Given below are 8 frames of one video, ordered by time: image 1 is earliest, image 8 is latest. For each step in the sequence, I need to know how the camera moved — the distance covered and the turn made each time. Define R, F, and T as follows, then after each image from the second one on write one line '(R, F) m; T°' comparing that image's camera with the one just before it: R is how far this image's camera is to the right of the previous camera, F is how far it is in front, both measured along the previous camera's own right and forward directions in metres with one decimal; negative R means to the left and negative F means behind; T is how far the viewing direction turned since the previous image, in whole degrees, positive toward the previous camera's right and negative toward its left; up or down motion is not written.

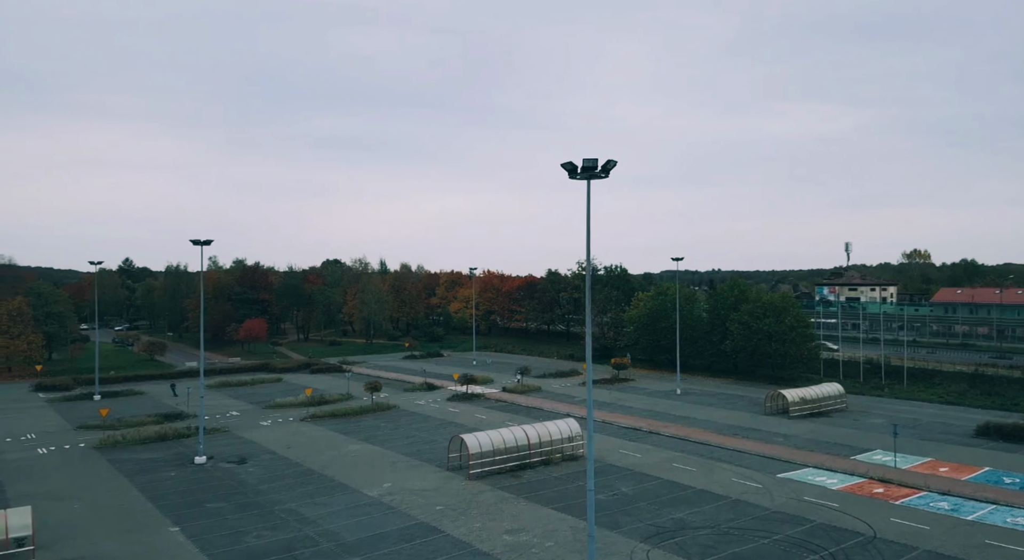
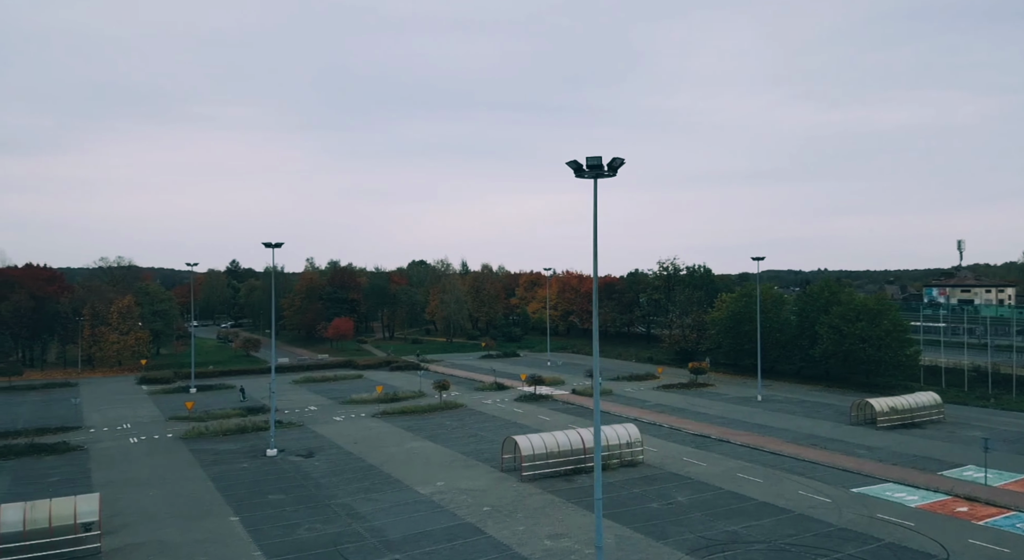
(+1.6, +0.3) m; -8°
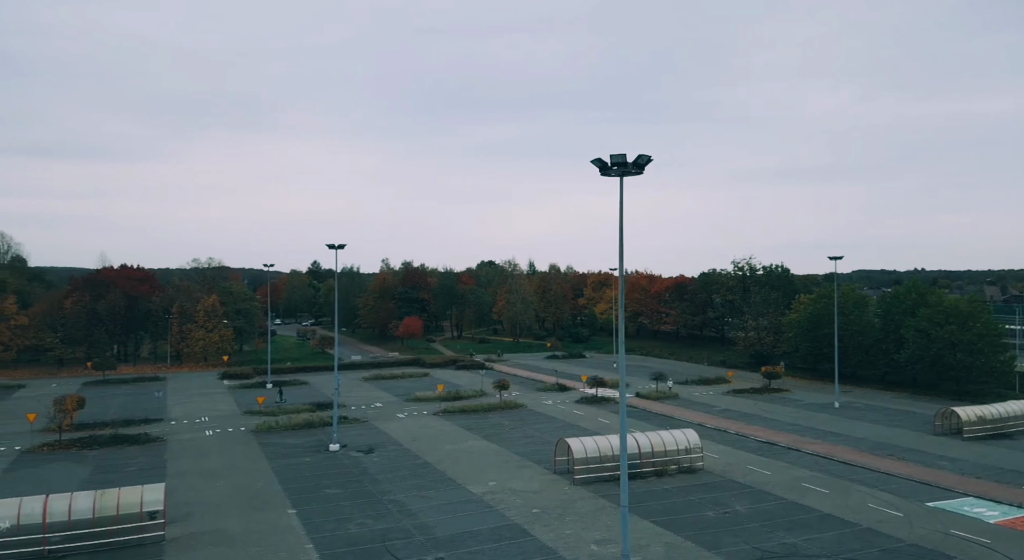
(+0.9, +0.2) m; -6°
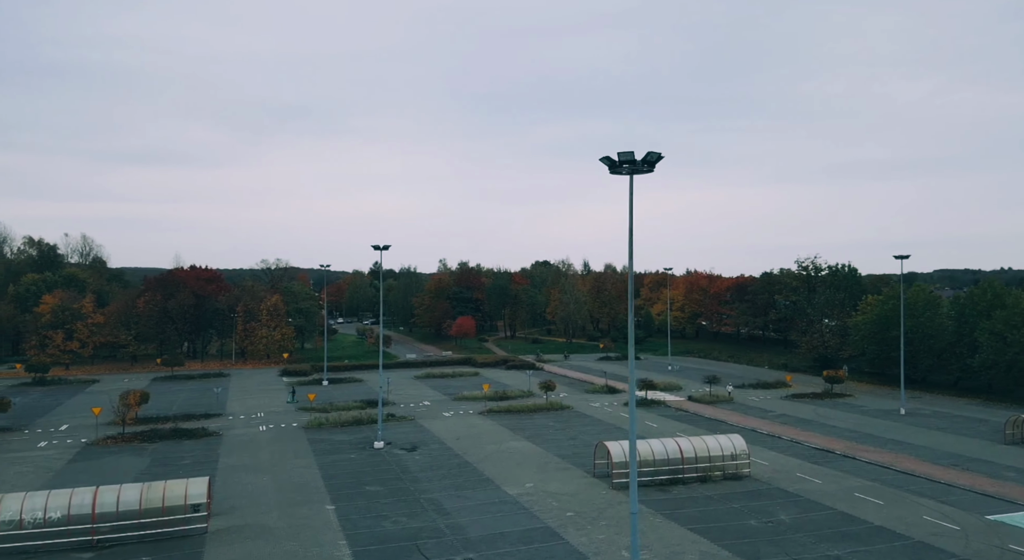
(+1.0, +0.2) m; -5°
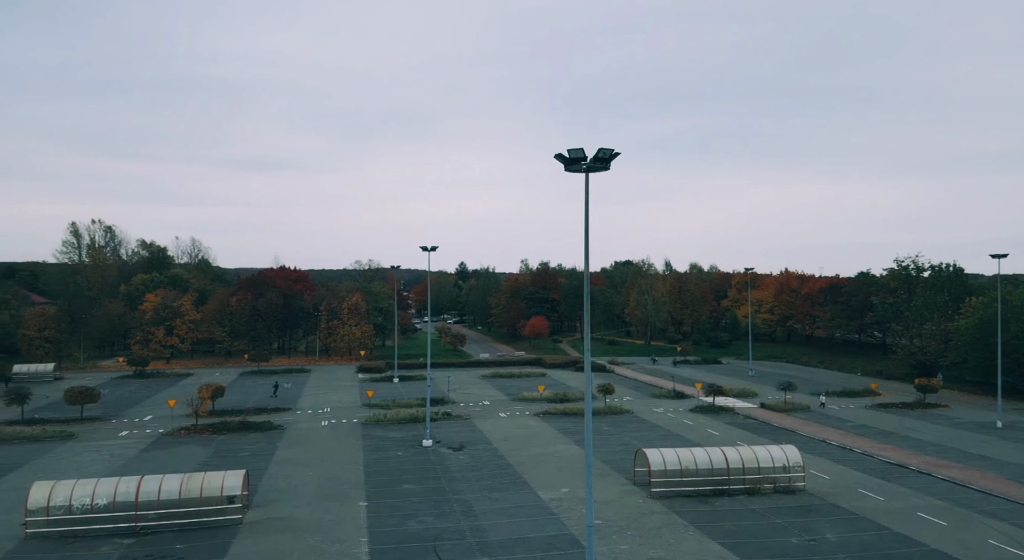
(+2.3, +0.5) m; -8°
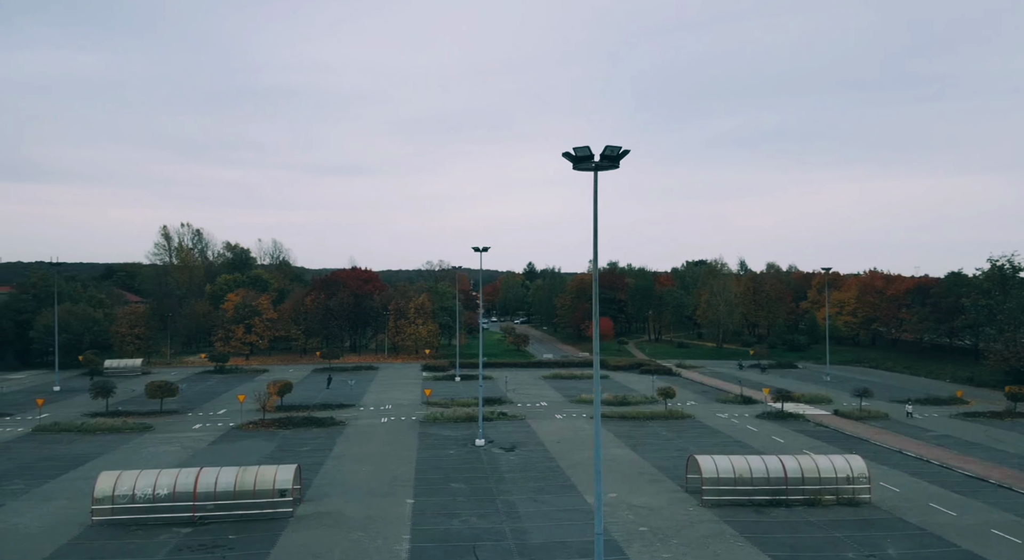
(+1.1, +0.2) m; -6°
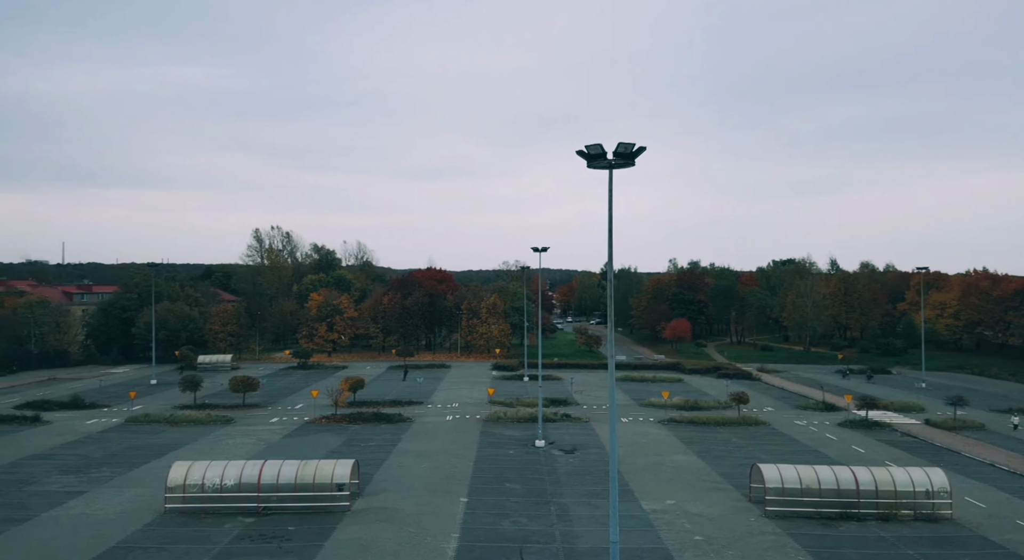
(+1.1, +0.2) m; -7°
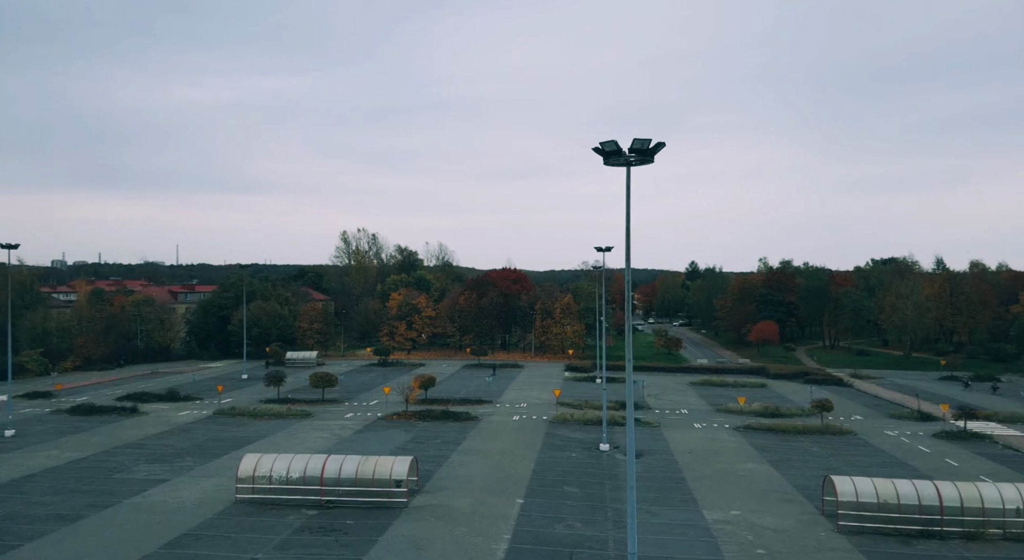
(+1.1, +0.3) m; -7°
